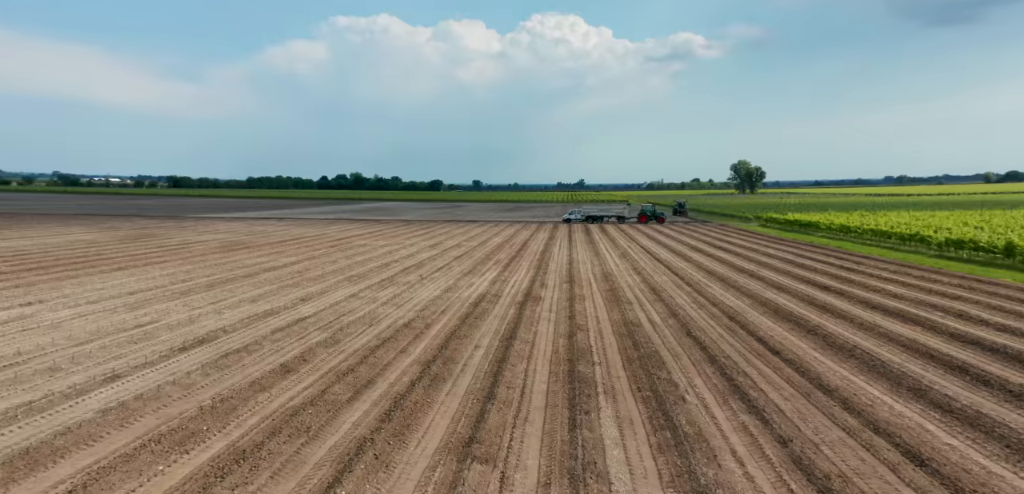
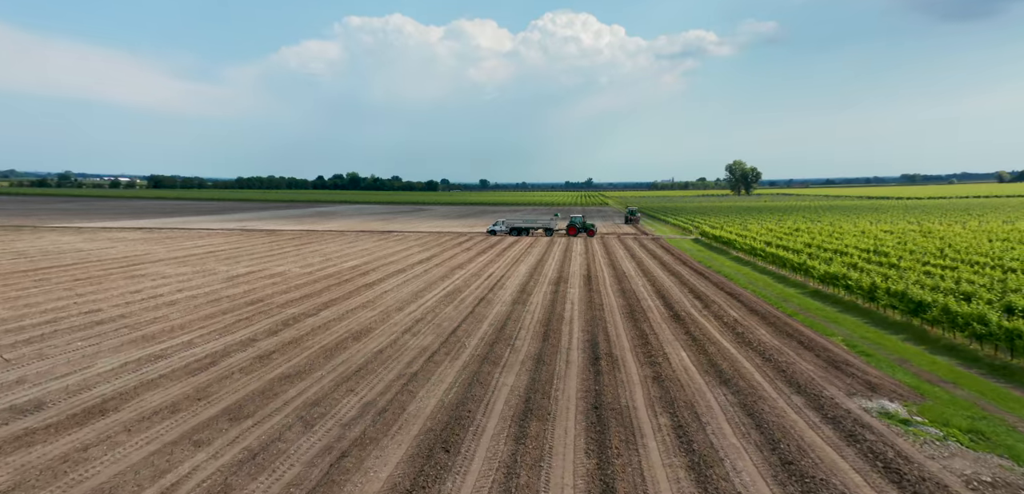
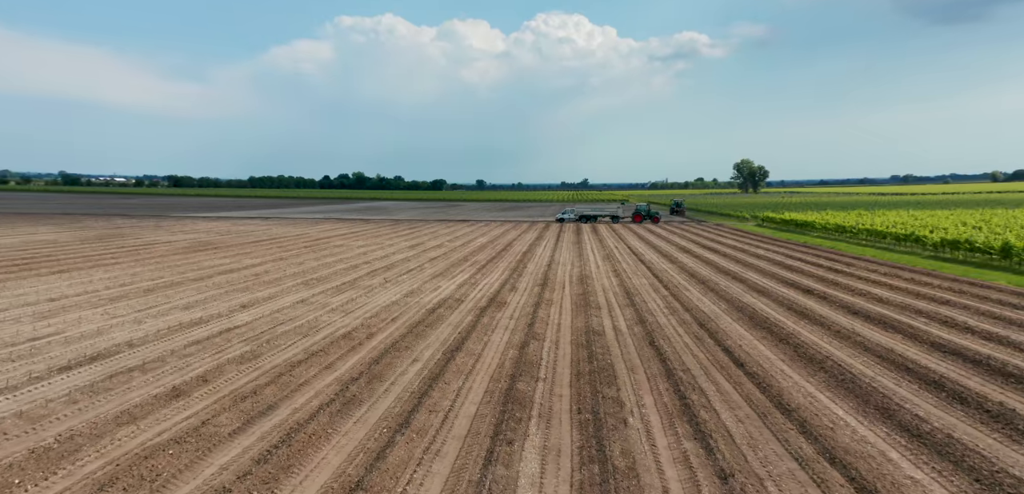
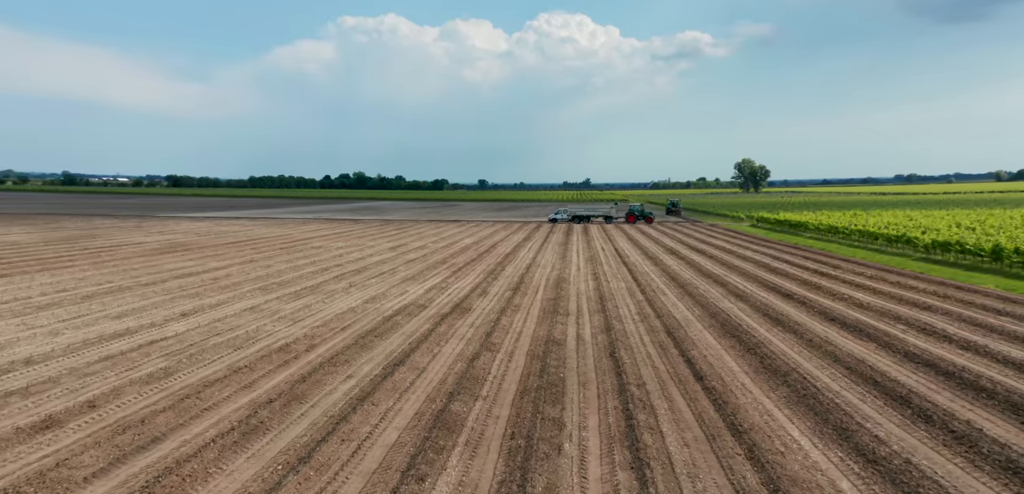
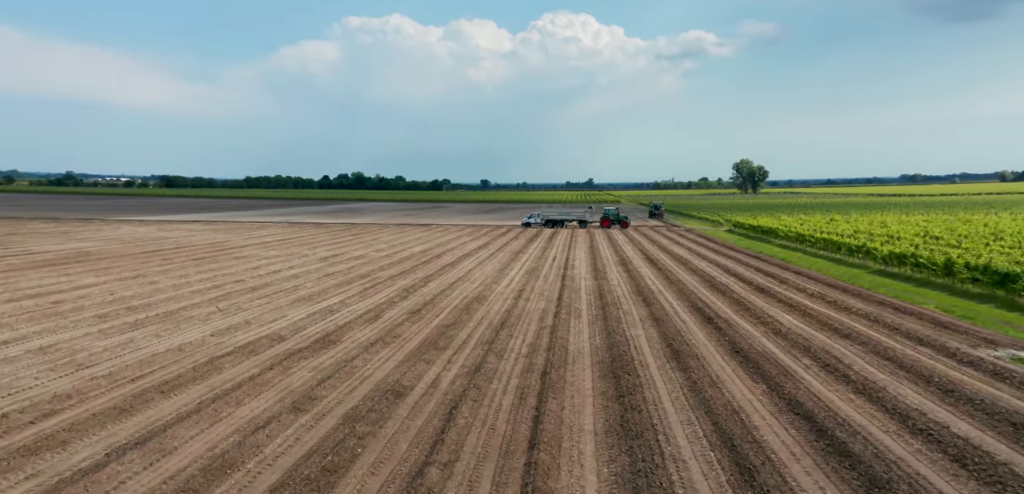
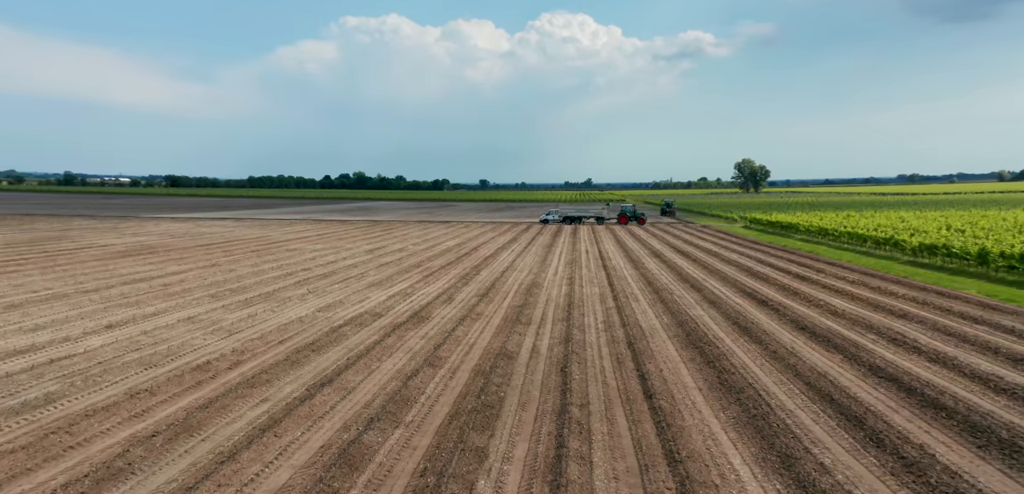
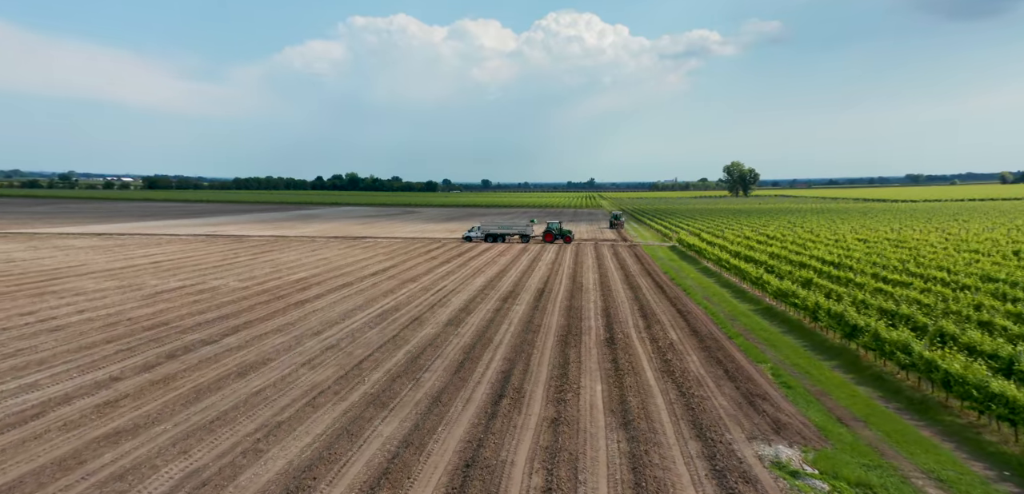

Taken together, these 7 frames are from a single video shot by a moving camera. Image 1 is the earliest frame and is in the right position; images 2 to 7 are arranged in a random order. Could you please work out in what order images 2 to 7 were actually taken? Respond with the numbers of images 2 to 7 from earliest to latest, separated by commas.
3, 4, 6, 5, 2, 7
